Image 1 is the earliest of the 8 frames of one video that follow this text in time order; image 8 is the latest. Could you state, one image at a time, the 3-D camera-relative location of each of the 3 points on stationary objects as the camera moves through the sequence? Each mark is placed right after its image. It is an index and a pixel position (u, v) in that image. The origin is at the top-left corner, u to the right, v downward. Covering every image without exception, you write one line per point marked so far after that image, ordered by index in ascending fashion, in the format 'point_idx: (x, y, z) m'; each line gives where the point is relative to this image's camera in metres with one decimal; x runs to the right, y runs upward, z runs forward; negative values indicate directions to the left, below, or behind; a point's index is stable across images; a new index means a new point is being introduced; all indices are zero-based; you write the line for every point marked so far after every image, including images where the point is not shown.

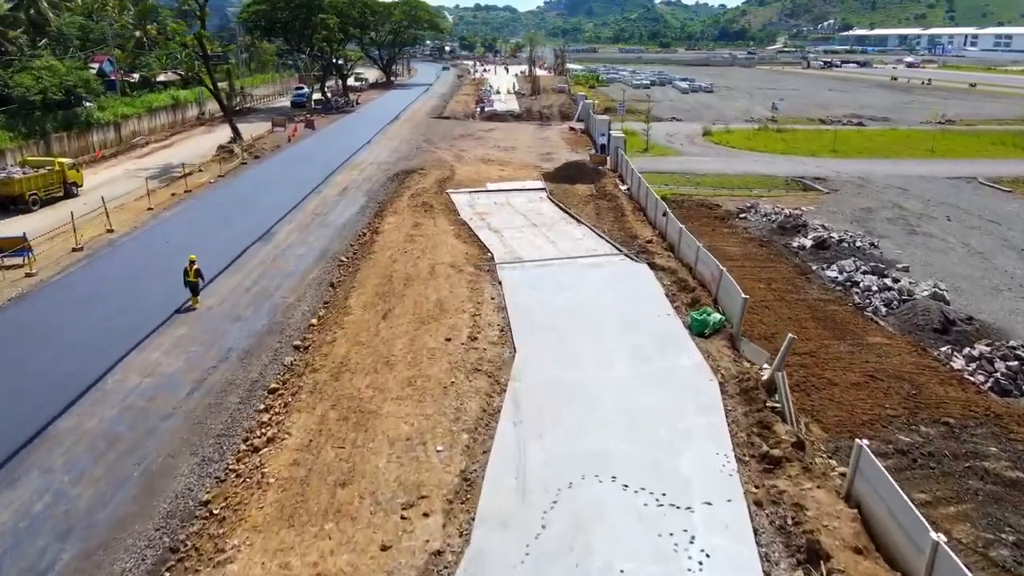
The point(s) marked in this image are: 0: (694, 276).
0: (+4.0, +0.2, +16.4) m
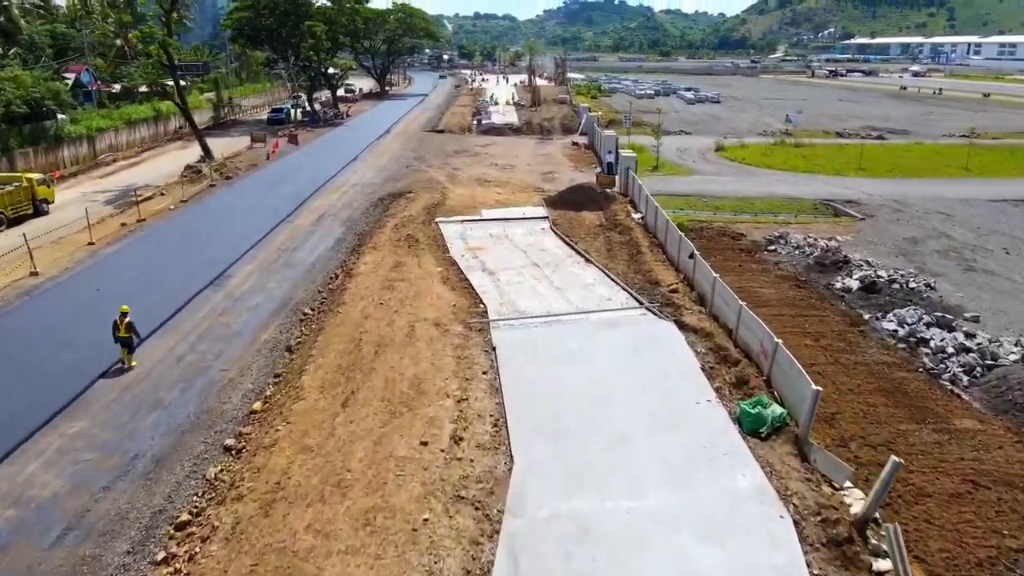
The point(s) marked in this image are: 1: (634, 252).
0: (+3.9, -1.0, +13.2) m
1: (+3.2, +0.9, +19.4) m
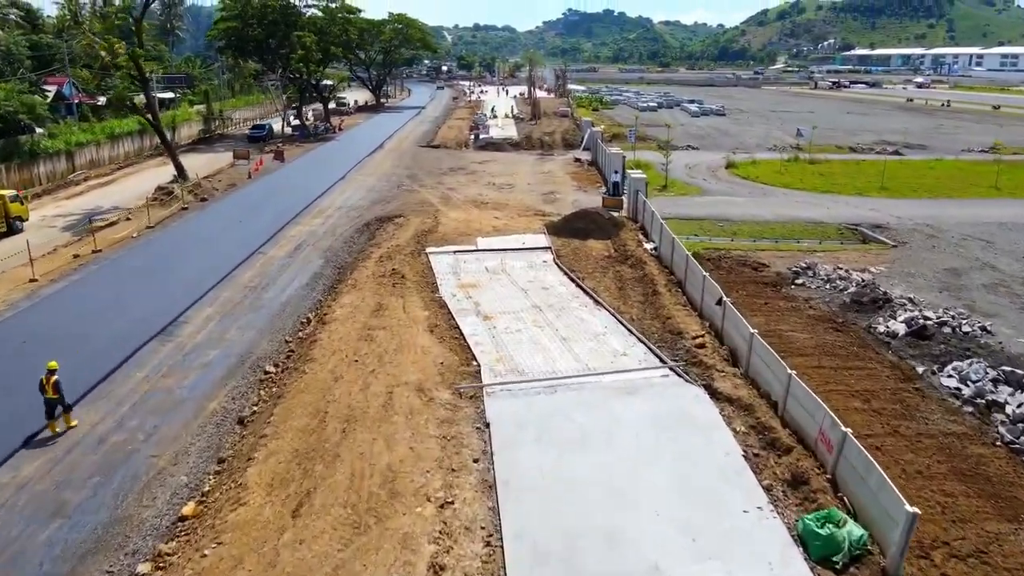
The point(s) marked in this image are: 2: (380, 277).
0: (+3.9, -1.9, +10.8) m
1: (+3.1, -0.1, +17.0) m
2: (-3.3, +0.3, +18.3) m
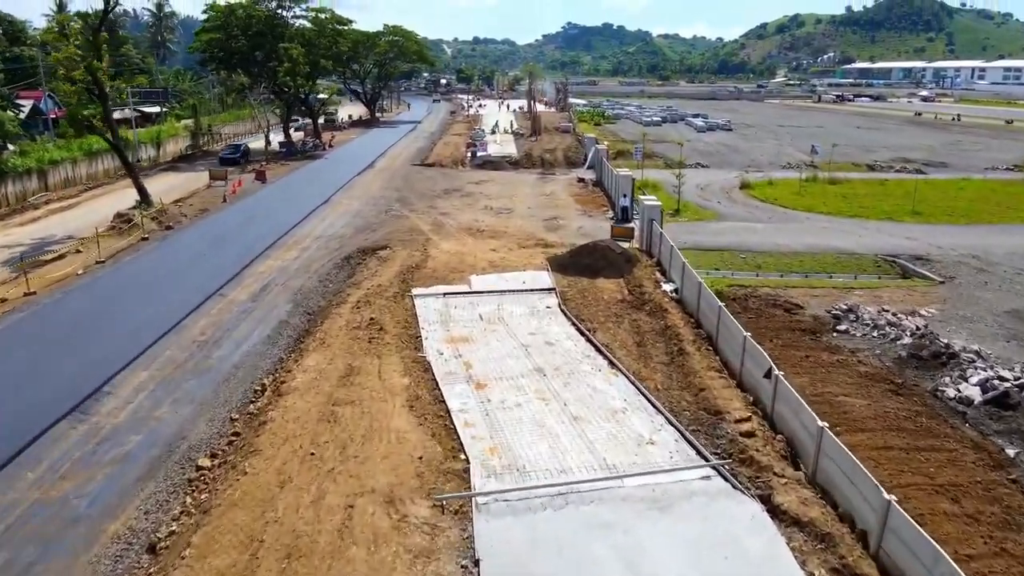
0: (+3.9, -2.9, +8.0) m
1: (+3.1, -1.2, +14.2) m
2: (-3.3, -0.8, +15.6) m
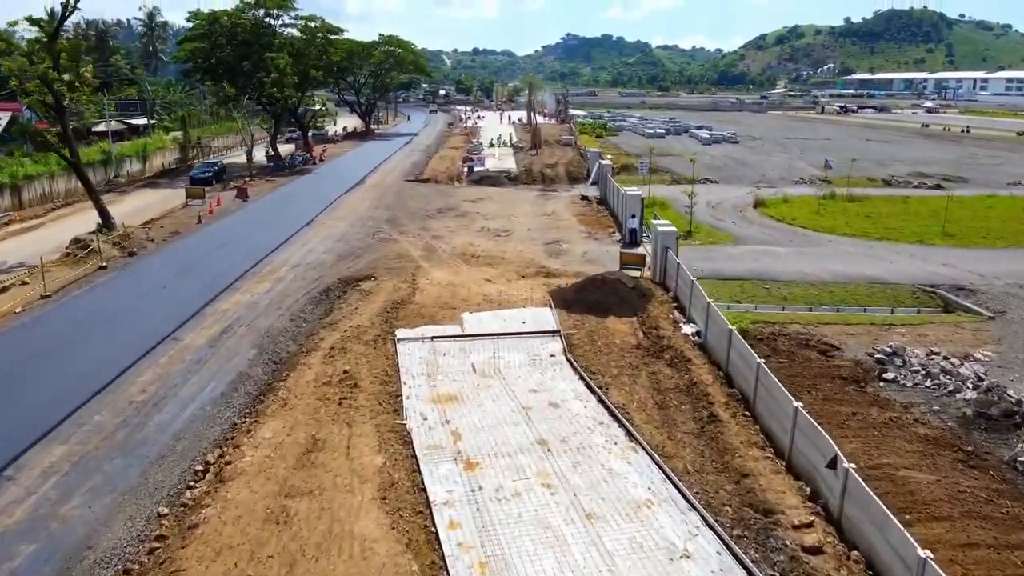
0: (+3.8, -3.6, +5.6) m
1: (+3.0, -2.0, +11.8) m
2: (-3.3, -1.7, +13.2) m
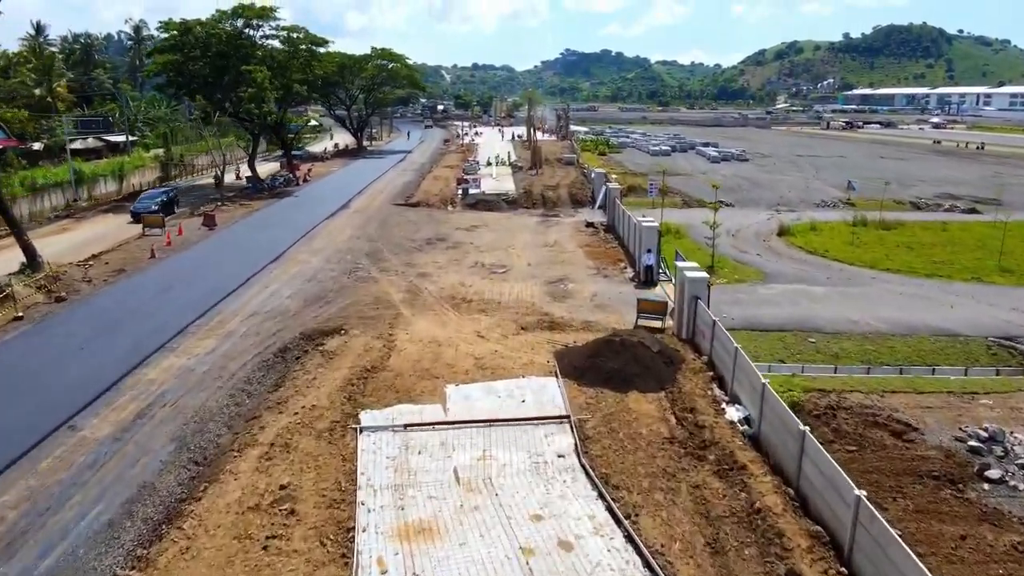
0: (+3.8, -4.7, +2.0) m
1: (+3.0, -3.1, +8.3) m
2: (-3.4, -2.9, +9.7) m
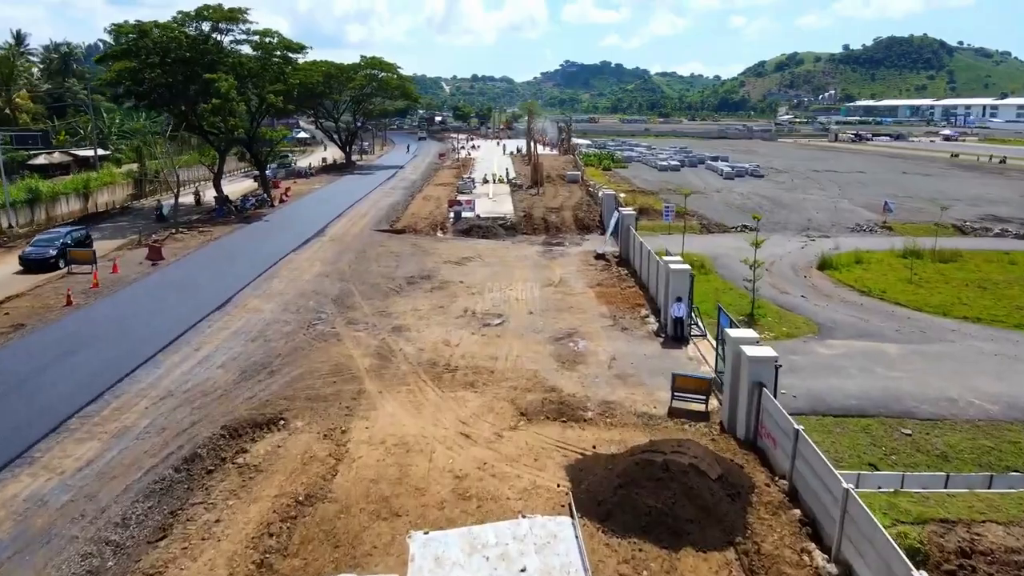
0: (+3.7, -5.8, -2.5) m
1: (+2.9, -4.4, +3.8) m
2: (-3.5, -4.1, +5.1) m
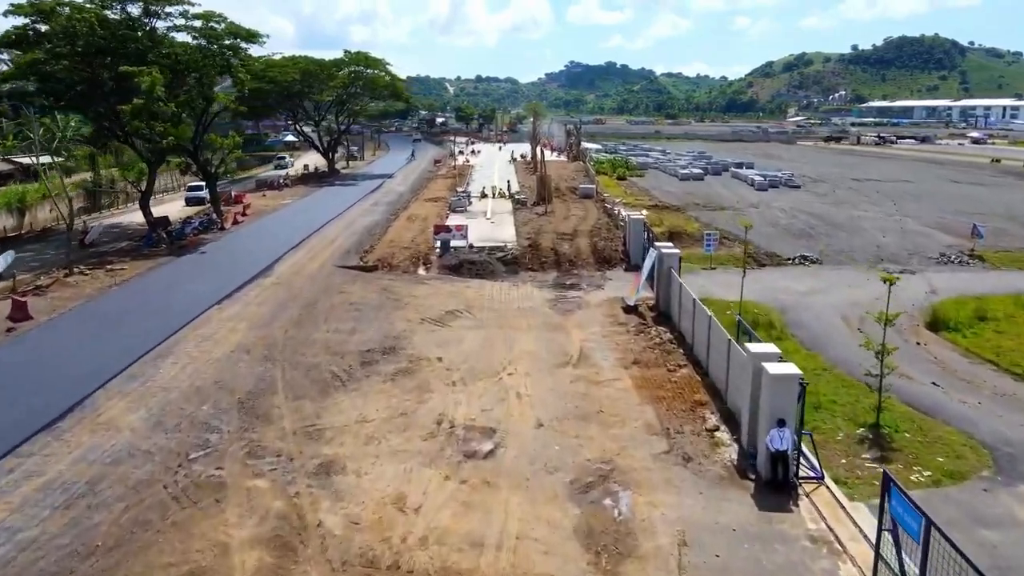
0: (+3.6, -7.5, -9.8) m
1: (+2.8, -6.1, -3.5) m
2: (-3.6, -5.9, -2.1) m
